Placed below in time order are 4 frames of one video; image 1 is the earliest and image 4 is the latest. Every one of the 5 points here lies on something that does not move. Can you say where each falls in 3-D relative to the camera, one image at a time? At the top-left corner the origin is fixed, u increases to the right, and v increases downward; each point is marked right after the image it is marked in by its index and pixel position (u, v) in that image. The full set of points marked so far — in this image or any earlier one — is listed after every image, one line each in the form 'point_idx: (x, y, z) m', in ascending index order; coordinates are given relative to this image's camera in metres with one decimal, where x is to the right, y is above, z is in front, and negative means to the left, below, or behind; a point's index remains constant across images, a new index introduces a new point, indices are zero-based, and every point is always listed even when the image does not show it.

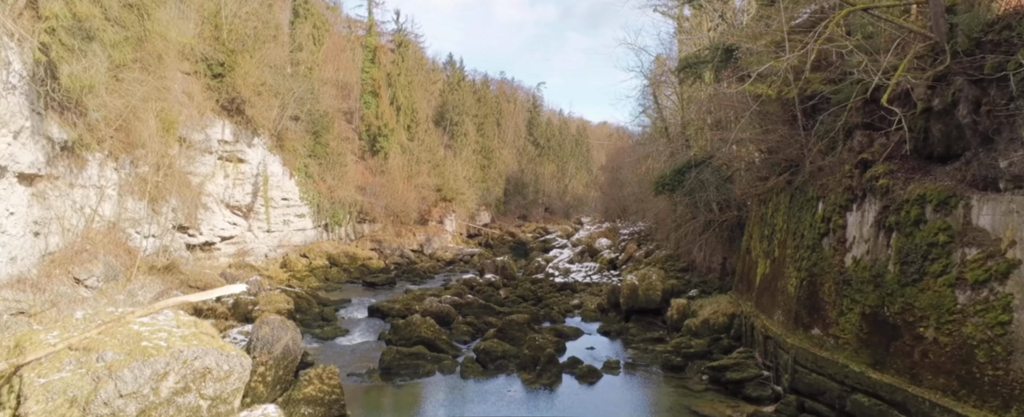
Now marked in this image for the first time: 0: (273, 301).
0: (-6.3, -2.4, +15.9) m
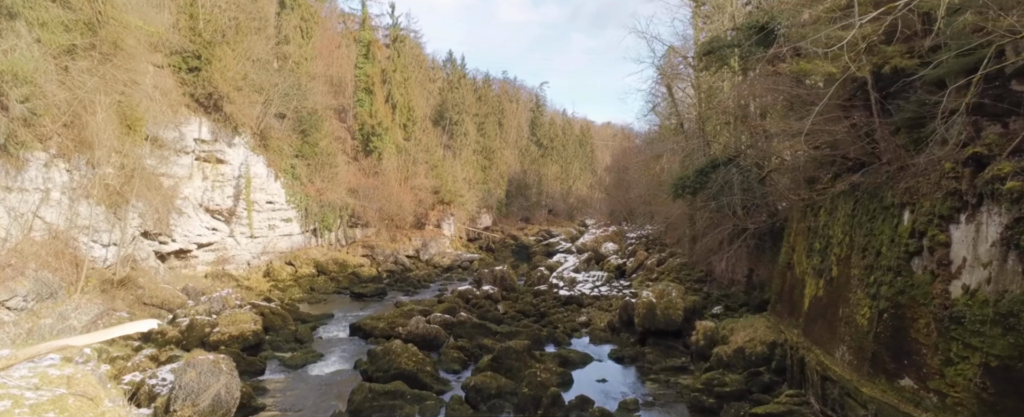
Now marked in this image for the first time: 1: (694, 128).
0: (-6.3, -2.6, +14.0) m
1: (+5.9, +2.6, +19.6) m
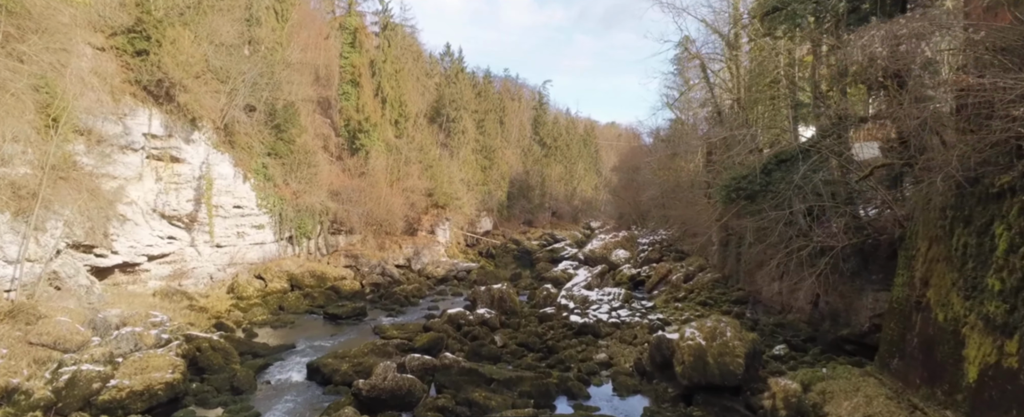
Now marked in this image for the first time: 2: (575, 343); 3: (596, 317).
0: (-6.3, -2.7, +10.5) m
1: (+5.9, +2.4, +16.1) m
2: (+1.5, -3.1, +13.9) m
3: (+2.2, -2.8, +15.9) m
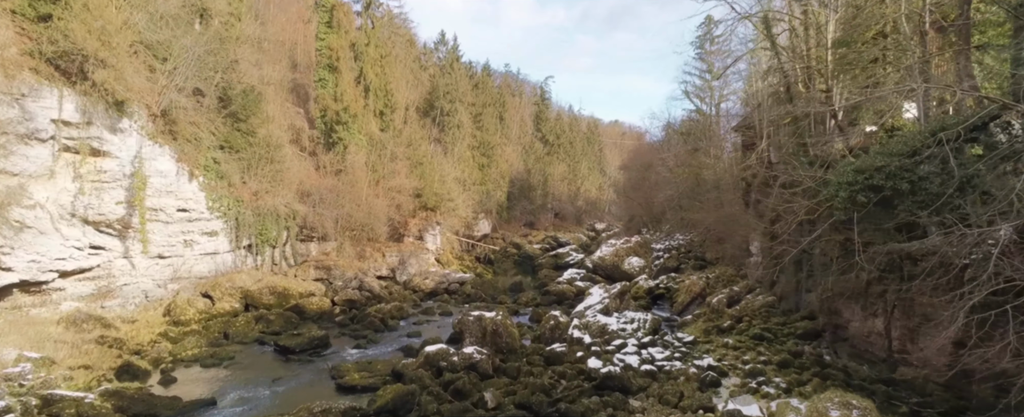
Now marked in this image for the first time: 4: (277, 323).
0: (-6.4, -2.9, +6.5) m
1: (+5.9, +2.3, +12.0) m
2: (+1.4, -3.2, +9.8) m
3: (+2.1, -2.9, +11.8) m
4: (-7.1, -3.4, +18.2) m
